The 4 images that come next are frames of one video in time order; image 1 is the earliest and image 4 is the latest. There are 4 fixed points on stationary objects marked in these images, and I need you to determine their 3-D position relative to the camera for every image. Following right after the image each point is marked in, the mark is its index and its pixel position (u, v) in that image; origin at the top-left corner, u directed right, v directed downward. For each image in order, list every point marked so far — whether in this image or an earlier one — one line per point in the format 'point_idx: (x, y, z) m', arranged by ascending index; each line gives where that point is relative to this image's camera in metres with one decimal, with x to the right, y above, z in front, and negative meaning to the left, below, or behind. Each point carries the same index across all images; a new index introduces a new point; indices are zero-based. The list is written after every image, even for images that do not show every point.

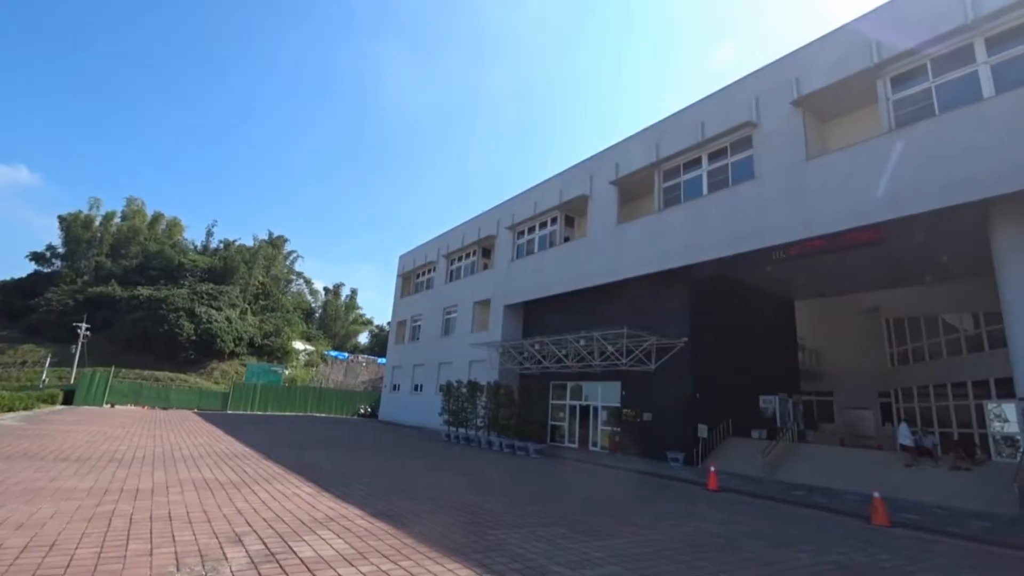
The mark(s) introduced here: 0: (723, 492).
0: (+5.6, -5.4, +12.8) m
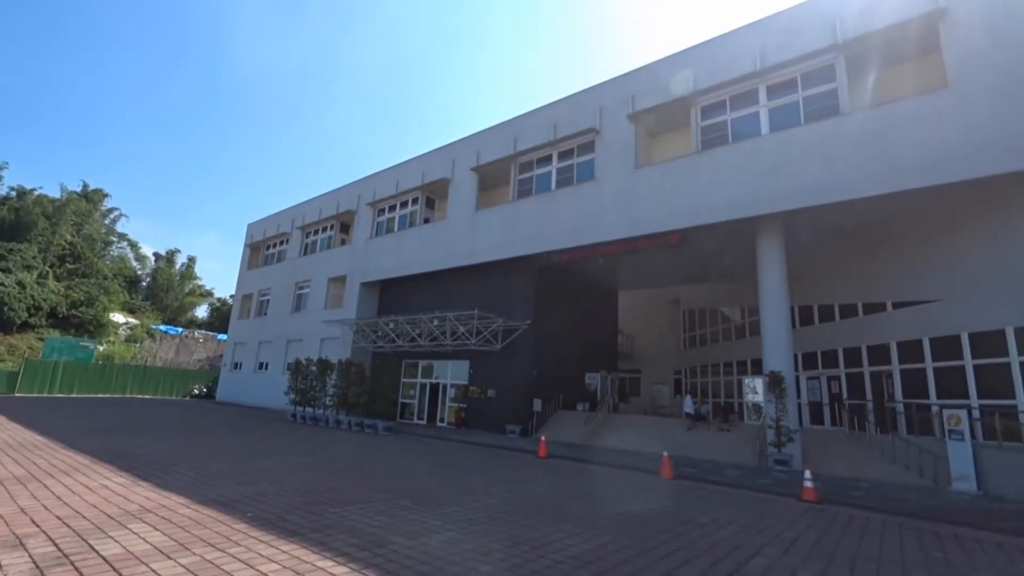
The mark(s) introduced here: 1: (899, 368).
0: (+1.1, -5.0, +14.4) m
1: (+13.7, -3.2, +18.4) m
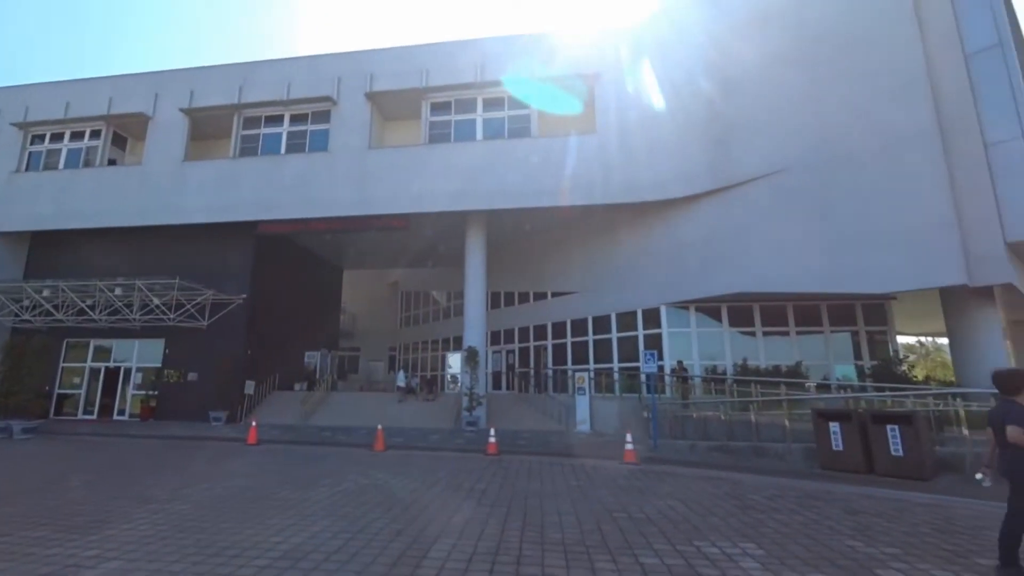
0: (-7.1, -4.4, +13.8) m
1: (+1.9, -2.6, +23.3) m
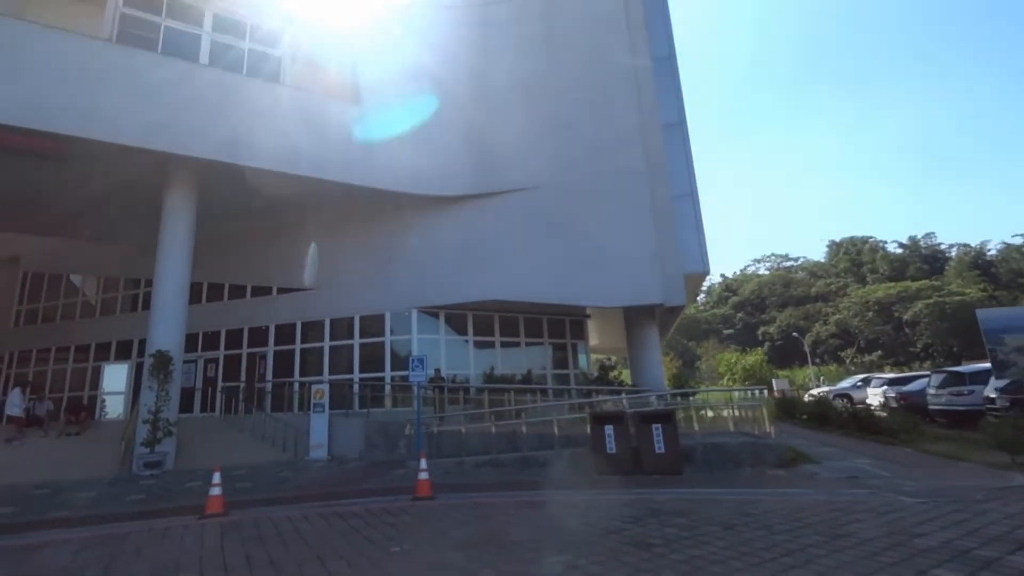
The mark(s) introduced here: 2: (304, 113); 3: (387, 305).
0: (-10.5, -3.3, +5.1) m
1: (-9.3, -2.1, +18.3) m
2: (-7.2, +5.9, +16.0) m
3: (-4.8, -0.6, +18.1) m
